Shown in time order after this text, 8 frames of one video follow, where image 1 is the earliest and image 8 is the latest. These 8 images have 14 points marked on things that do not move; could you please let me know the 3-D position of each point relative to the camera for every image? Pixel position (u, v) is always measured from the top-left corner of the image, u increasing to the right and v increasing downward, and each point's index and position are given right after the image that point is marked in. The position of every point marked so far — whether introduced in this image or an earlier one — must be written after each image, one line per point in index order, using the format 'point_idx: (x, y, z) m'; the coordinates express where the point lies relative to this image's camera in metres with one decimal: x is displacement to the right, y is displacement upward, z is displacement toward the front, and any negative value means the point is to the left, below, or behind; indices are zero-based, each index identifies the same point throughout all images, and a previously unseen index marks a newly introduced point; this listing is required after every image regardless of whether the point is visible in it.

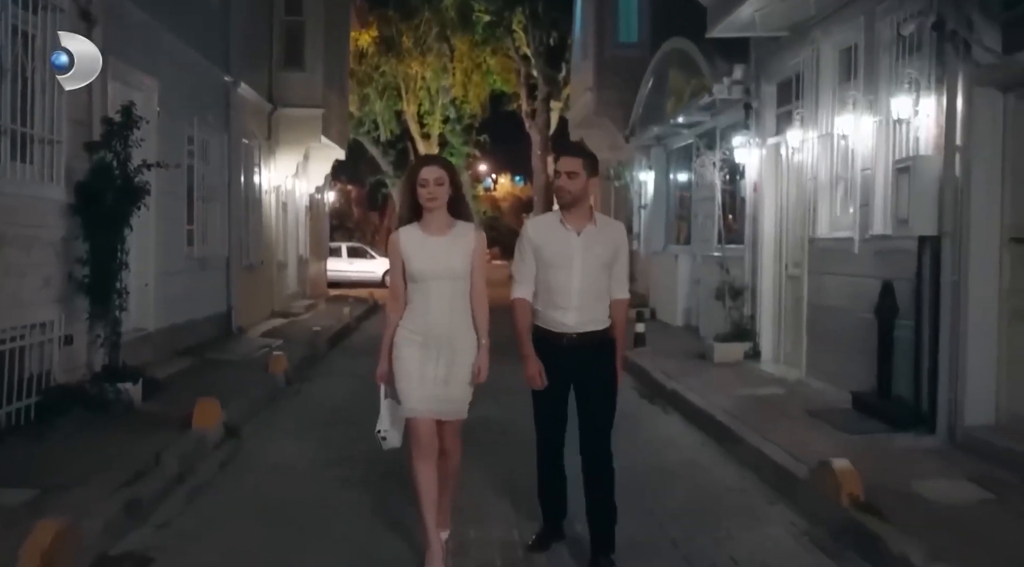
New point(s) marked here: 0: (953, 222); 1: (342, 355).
0: (+3.3, +0.4, +7.7) m
1: (-2.6, -1.1, +15.4) m
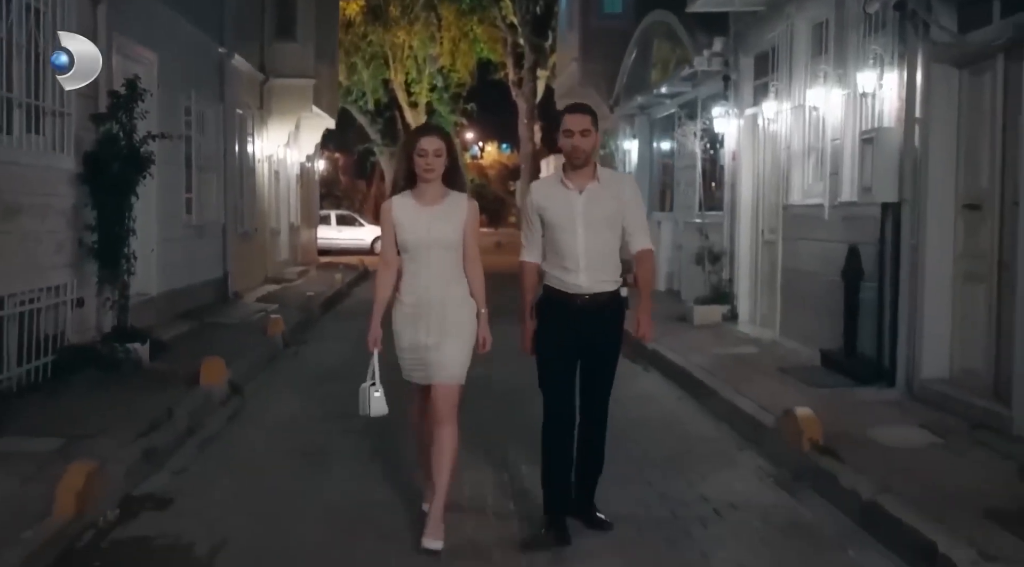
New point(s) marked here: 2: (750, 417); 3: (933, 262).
0: (+3.2, +0.7, +8.3) m
1: (-2.8, -0.5, +15.9) m
2: (+1.8, -1.0, +7.7) m
3: (+3.3, +0.2, +8.0) m
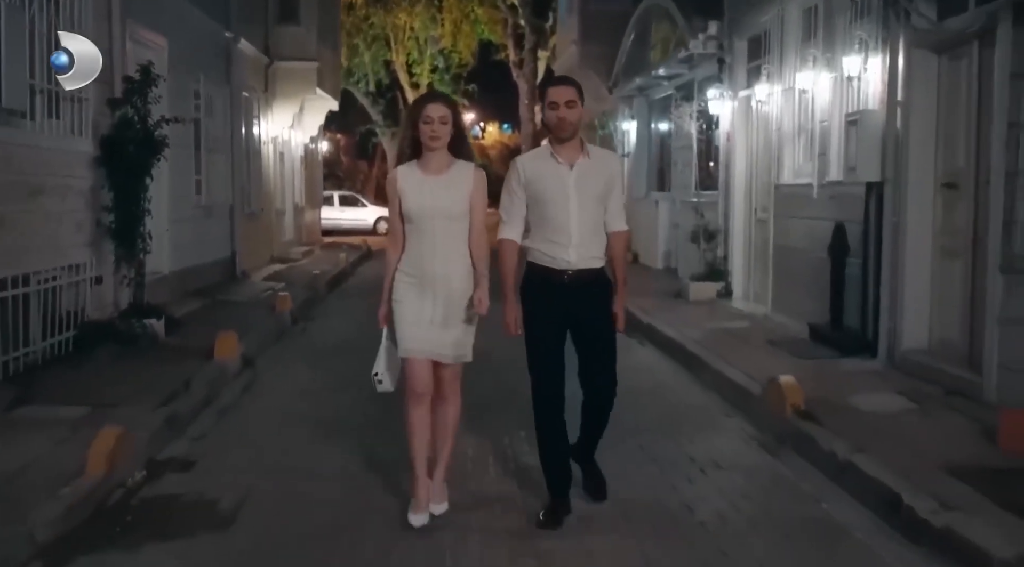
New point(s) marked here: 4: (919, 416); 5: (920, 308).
0: (+3.2, +0.9, +8.6) m
1: (-2.7, -0.2, +16.3) m
2: (+1.8, -0.8, +8.2) m
3: (+3.3, +0.4, +8.4) m
4: (+2.7, -0.9, +6.8) m
5: (+3.3, -0.2, +8.4) m
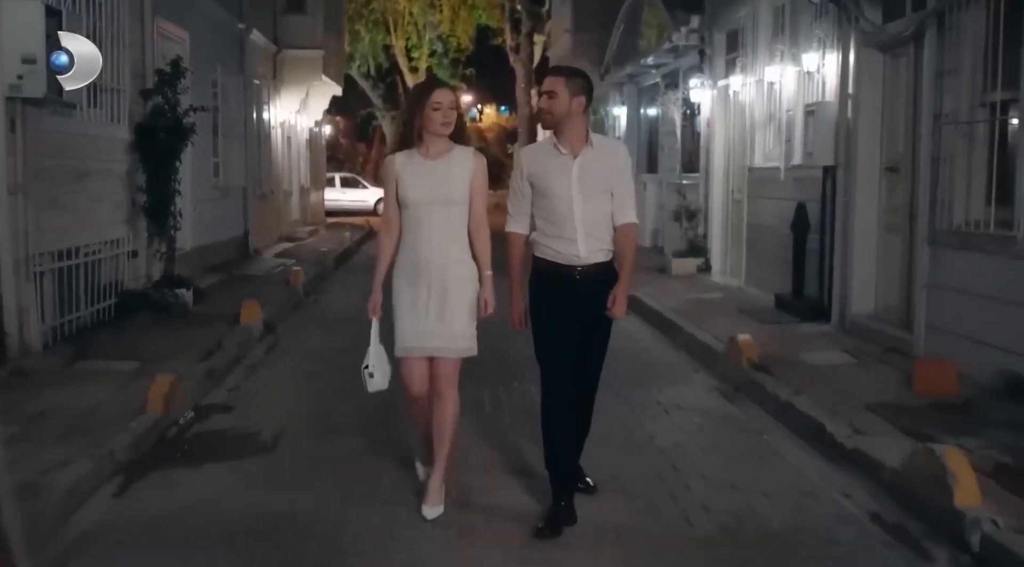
0: (+3.1, +1.2, +9.7) m
1: (-2.8, +0.2, +17.4) m
2: (+1.7, -0.6, +9.3) m
3: (+3.2, +0.6, +9.5) m
4: (+2.7, -0.6, +8.0) m
5: (+3.3, +0.1, +9.5) m
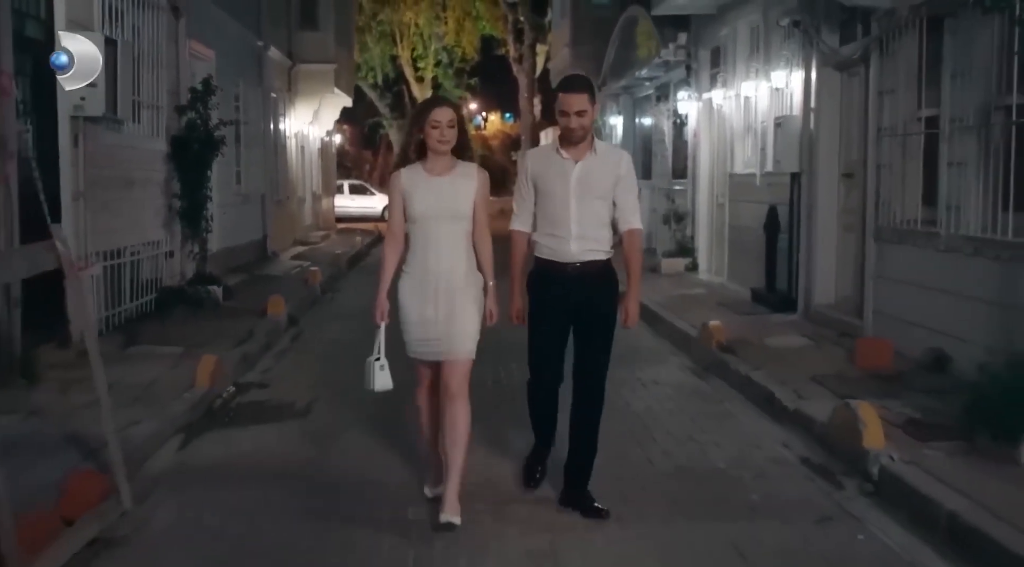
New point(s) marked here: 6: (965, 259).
0: (+3.1, +1.3, +10.9) m
1: (-2.8, +0.2, +18.6) m
2: (+1.7, -0.5, +10.4) m
3: (+3.2, +0.7, +10.7) m
4: (+2.6, -0.6, +9.1) m
5: (+3.2, +0.1, +10.7) m
6: (+3.2, +0.2, +7.3) m
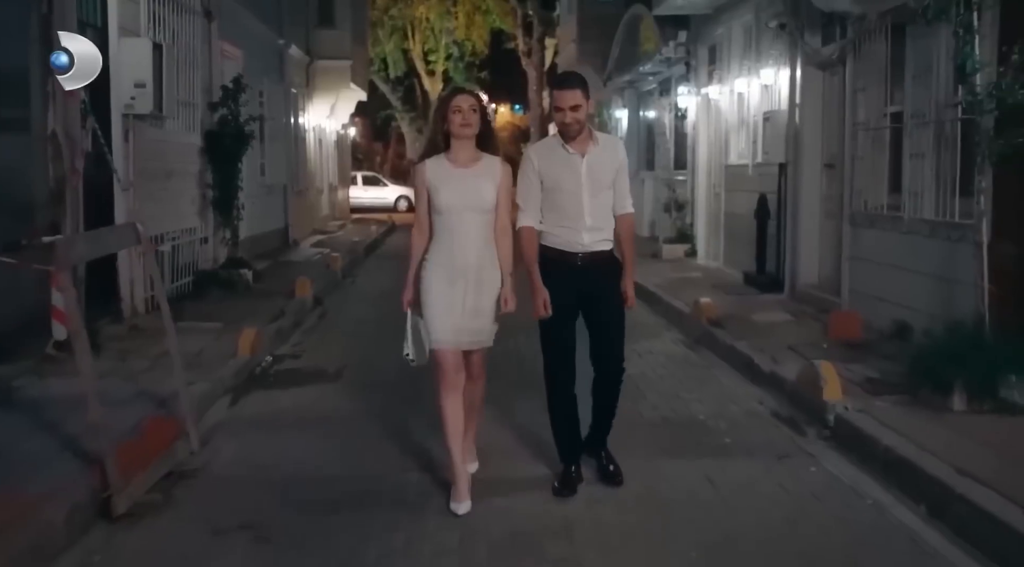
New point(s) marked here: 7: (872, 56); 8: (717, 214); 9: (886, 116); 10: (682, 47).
0: (+3.2, +1.5, +11.8) m
1: (-2.6, +0.4, +19.6) m
2: (+1.8, -0.3, +11.4) m
3: (+3.3, +0.9, +11.6) m
4: (+2.7, -0.4, +10.1) m
5: (+3.3, +0.3, +11.6) m
6: (+3.3, +0.3, +8.2) m
7: (+3.3, +2.1, +9.6) m
8: (+3.1, +1.1, +15.8) m
9: (+3.4, +1.5, +9.3) m
10: (+2.8, +3.9, +17.1) m
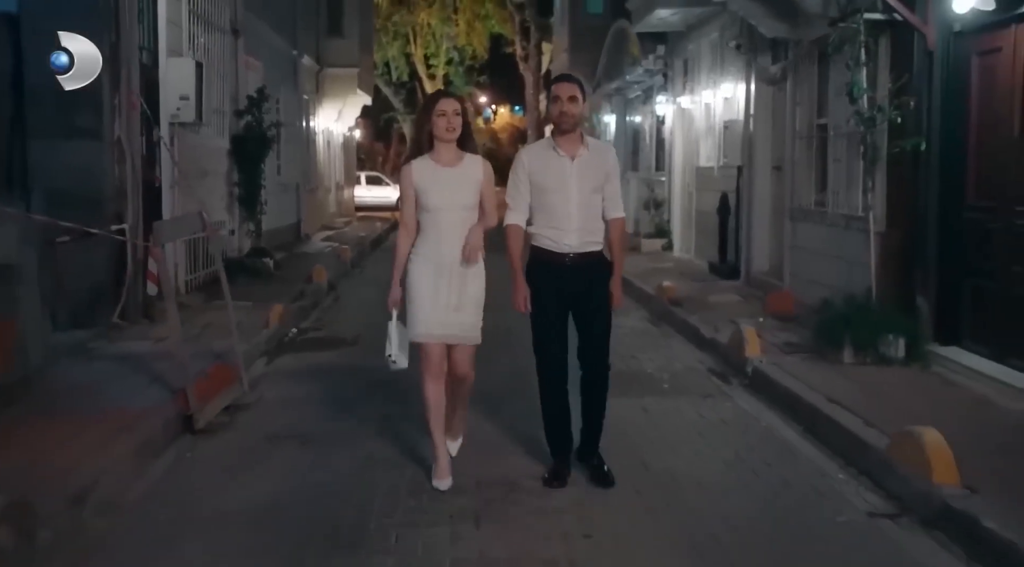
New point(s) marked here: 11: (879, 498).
0: (+3.1, +1.6, +13.6) m
1: (-2.7, +0.6, +21.4) m
2: (+1.7, -0.1, +13.1) m
3: (+3.2, +1.1, +13.3) m
4: (+2.6, -0.2, +11.8) m
5: (+3.2, +0.5, +13.3) m
6: (+3.1, +0.5, +9.9) m
7: (+3.2, +2.3, +11.3) m
8: (+3.0, +1.2, +17.5) m
9: (+3.2, +1.7, +11.0) m
10: (+2.7, +4.1, +18.8) m
11: (+2.0, -1.1, +5.5) m
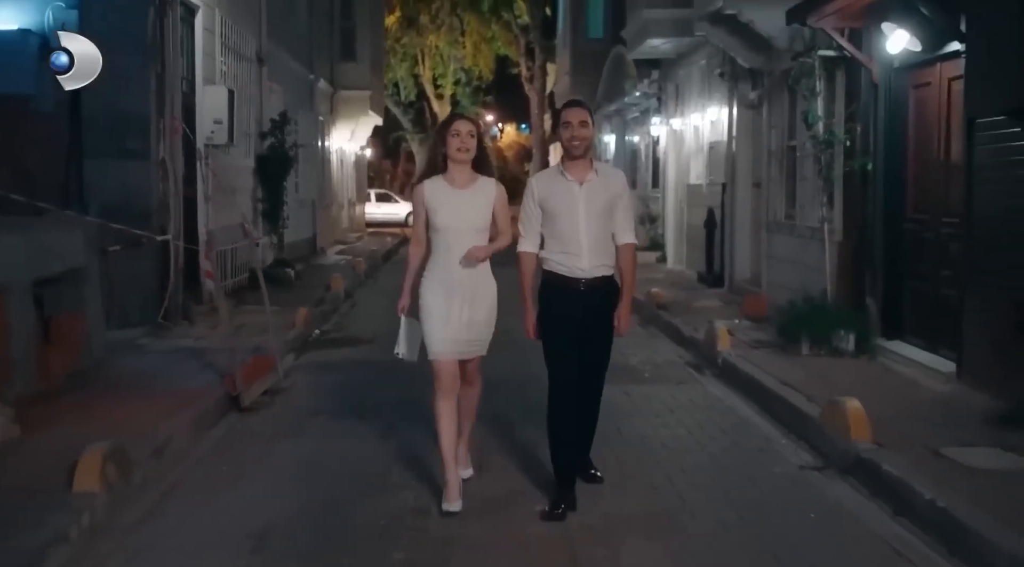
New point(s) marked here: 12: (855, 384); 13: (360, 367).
0: (+3.1, +1.5, +14.8) m
1: (-2.6, +0.4, +22.6) m
2: (+1.7, -0.2, +14.3) m
3: (+3.2, +0.9, +14.6) m
4: (+2.6, -0.3, +13.0) m
5: (+3.3, +0.4, +14.5) m
6: (+3.1, +0.5, +11.1) m
7: (+3.2, +2.2, +12.6) m
8: (+3.1, +1.0, +18.8) m
9: (+3.3, +1.6, +12.3) m
10: (+2.8, +3.9, +20.1) m
11: (+1.9, -1.1, +6.7) m
12: (+2.7, -0.8, +8.2) m
13: (-1.5, -0.8, +10.5) m
